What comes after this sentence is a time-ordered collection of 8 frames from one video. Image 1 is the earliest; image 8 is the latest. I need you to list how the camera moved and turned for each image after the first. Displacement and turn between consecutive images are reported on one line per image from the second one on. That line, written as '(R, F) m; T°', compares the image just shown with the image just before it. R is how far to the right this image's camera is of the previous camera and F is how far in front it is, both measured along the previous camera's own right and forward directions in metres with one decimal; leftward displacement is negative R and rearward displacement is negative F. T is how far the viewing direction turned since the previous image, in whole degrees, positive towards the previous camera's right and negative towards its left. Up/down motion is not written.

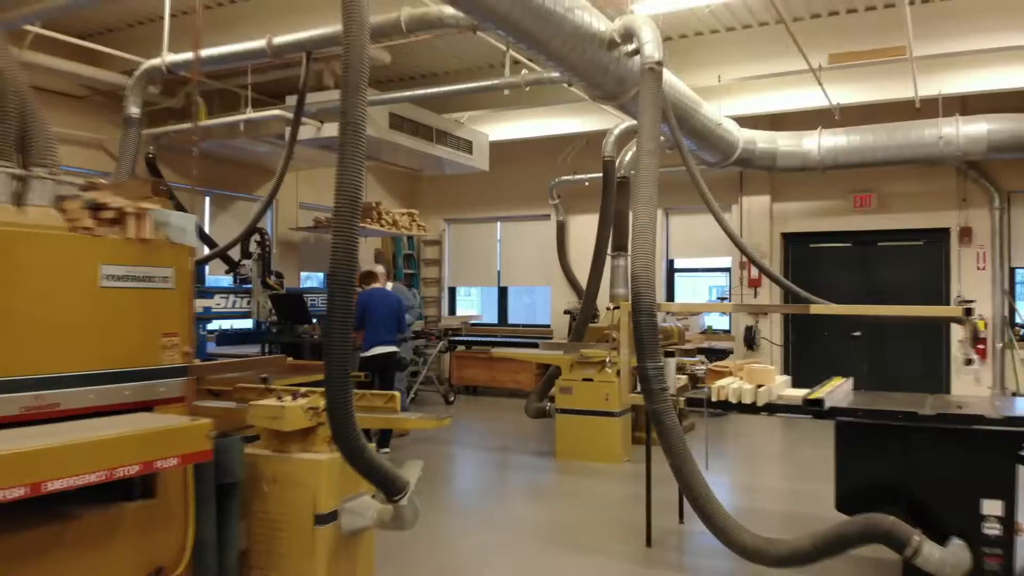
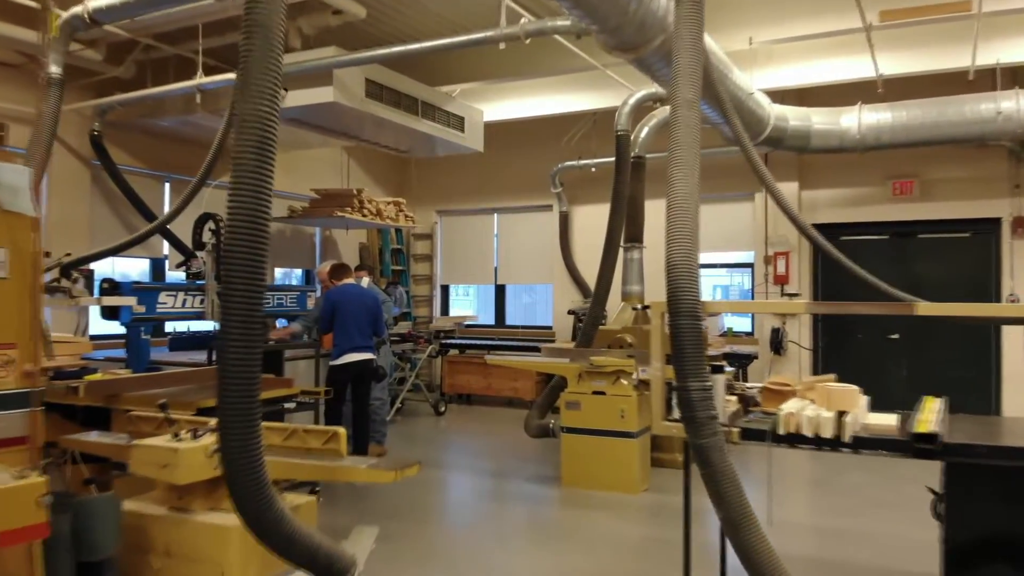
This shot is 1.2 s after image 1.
(0.0, +0.9) m; 0°
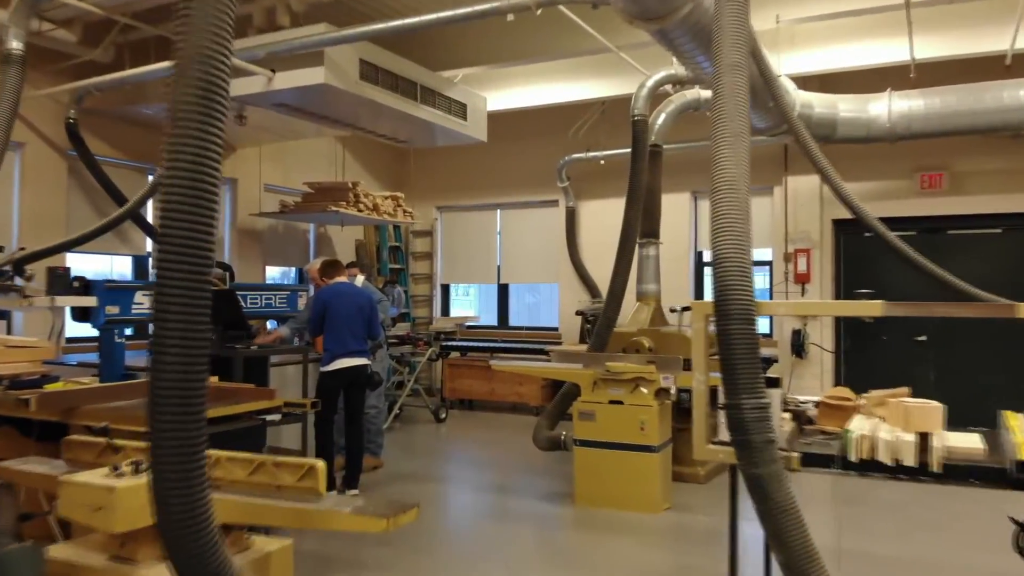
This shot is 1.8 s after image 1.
(-0.1, +0.4) m; 0°
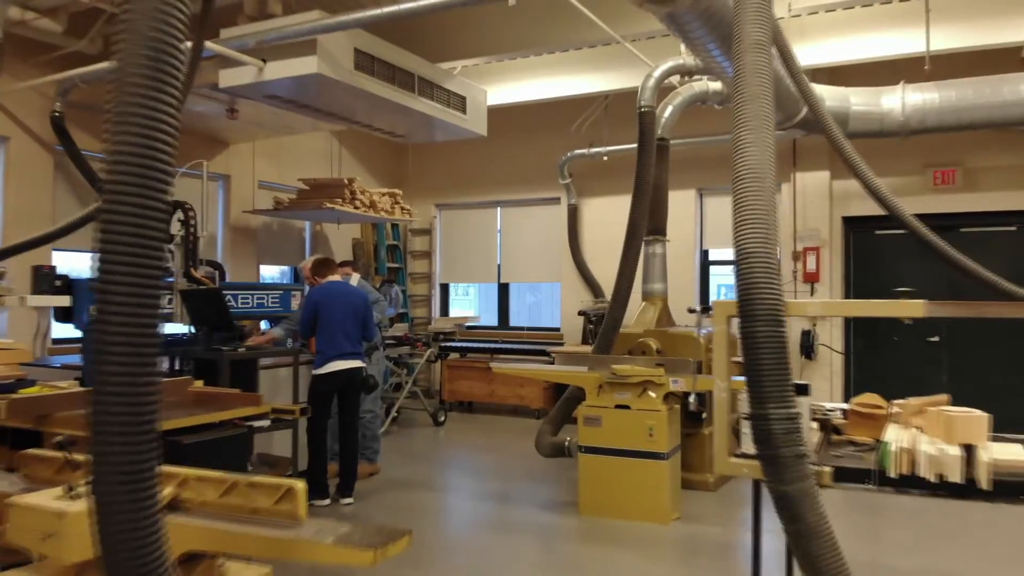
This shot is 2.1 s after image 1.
(0.0, +0.2) m; 0°
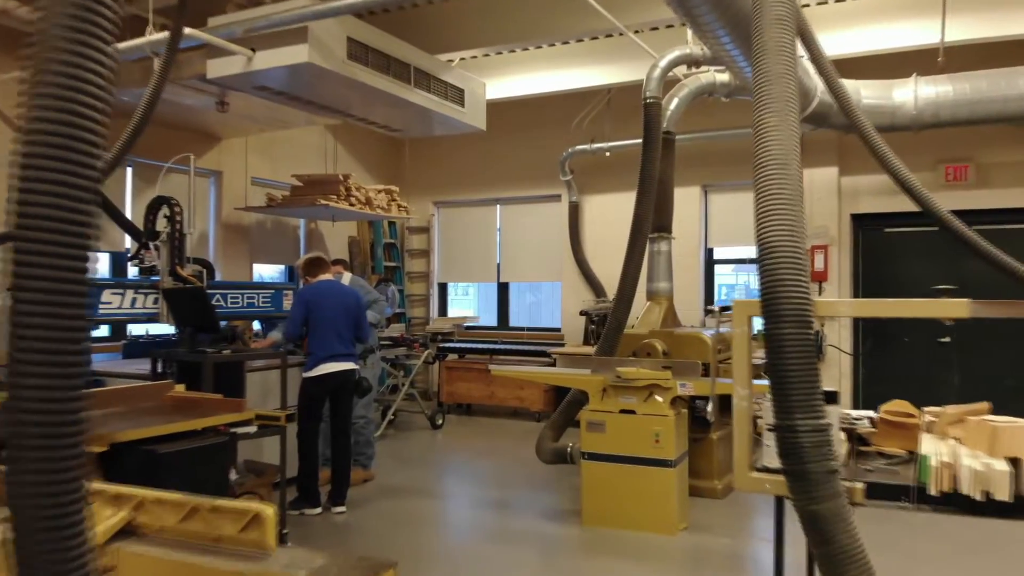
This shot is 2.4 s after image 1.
(0.0, +0.2) m; 0°
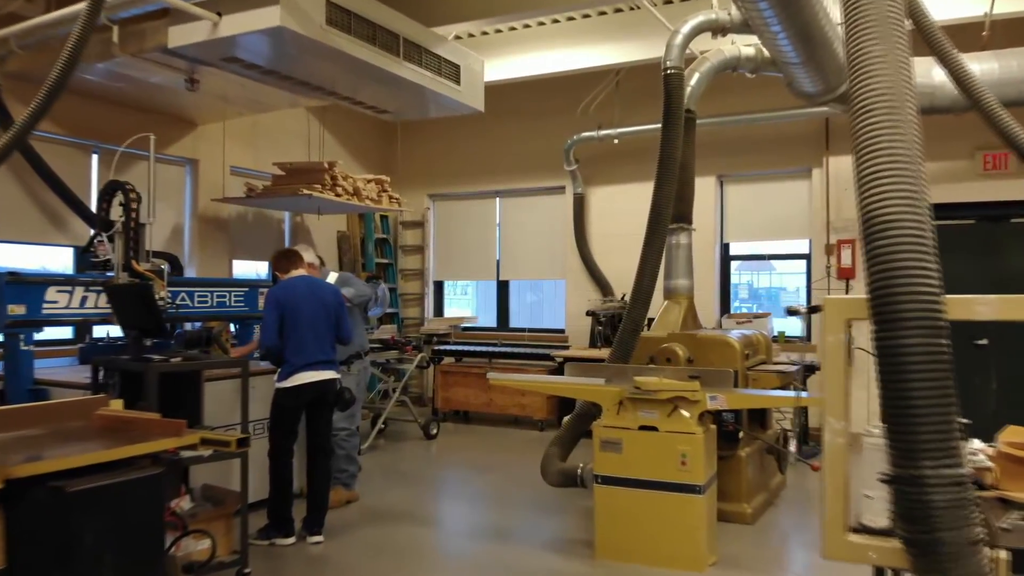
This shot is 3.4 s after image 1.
(0.0, +0.5) m; 0°
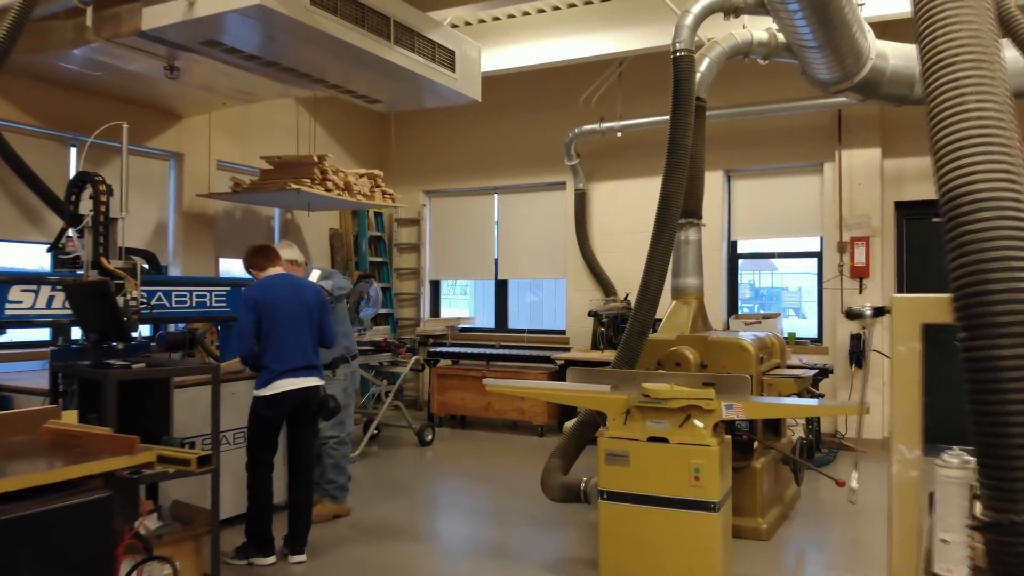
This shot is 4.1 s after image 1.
(0.0, +0.3) m; 0°
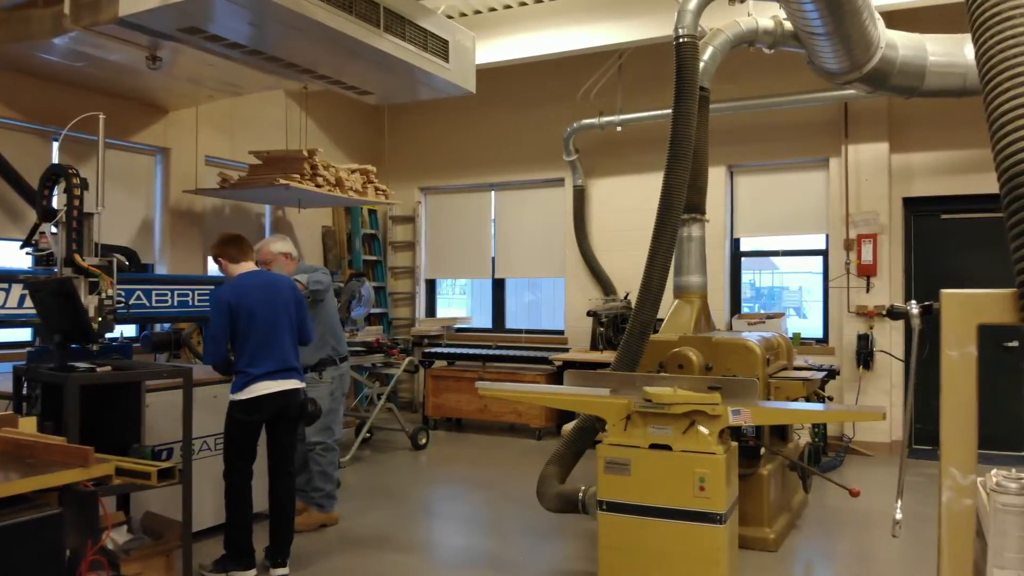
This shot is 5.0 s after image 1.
(0.0, +0.2) m; 0°
